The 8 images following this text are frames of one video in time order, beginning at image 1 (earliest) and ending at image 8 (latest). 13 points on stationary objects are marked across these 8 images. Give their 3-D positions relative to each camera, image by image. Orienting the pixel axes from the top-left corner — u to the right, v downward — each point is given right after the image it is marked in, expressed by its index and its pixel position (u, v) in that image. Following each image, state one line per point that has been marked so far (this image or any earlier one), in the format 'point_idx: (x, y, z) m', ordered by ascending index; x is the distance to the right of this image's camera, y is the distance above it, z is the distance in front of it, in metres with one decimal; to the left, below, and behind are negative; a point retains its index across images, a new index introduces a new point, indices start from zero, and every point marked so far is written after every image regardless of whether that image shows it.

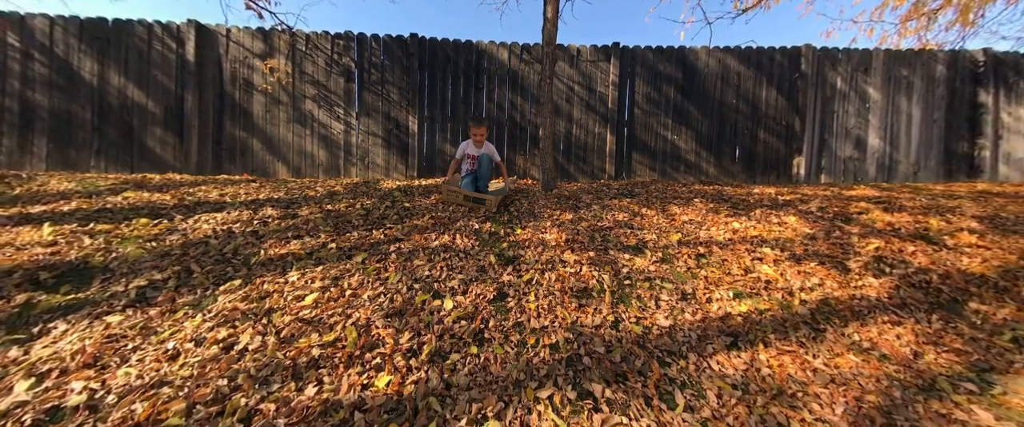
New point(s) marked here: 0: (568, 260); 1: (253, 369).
0: (+0.5, -0.4, +3.1) m
1: (-1.5, -0.9, +2.0) m
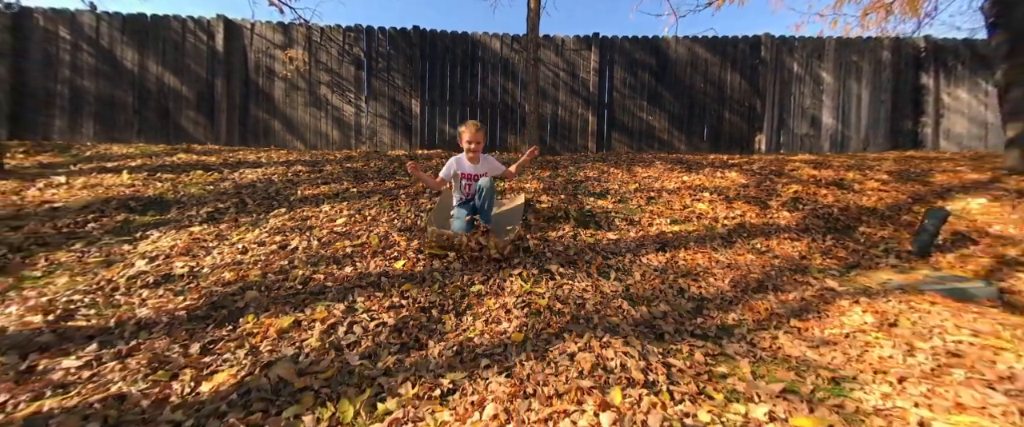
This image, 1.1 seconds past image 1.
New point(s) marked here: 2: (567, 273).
0: (+0.3, +0.2, +3.9) m
1: (-1.7, -0.3, +2.8) m
2: (+0.4, -0.4, +2.6) m
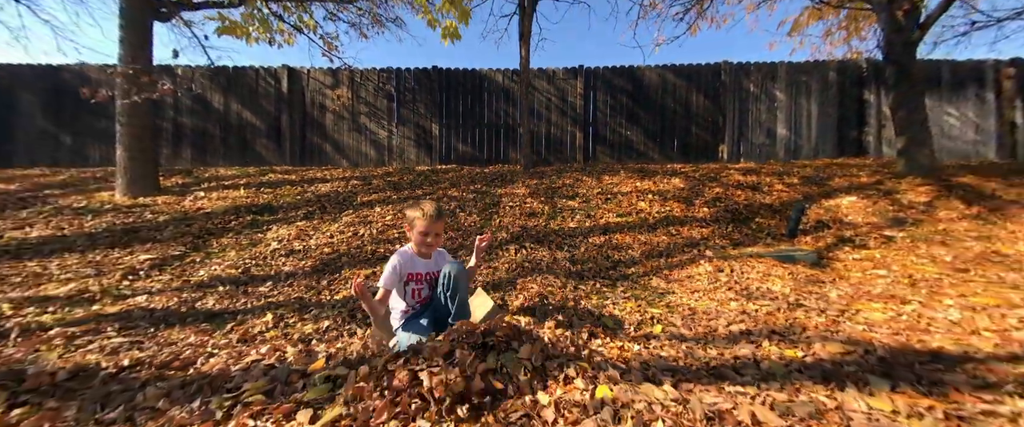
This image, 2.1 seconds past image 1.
0: (+0.2, +0.2, +5.4) m
1: (-1.8, -0.3, +4.4) m
2: (+0.3, -0.4, +4.1) m
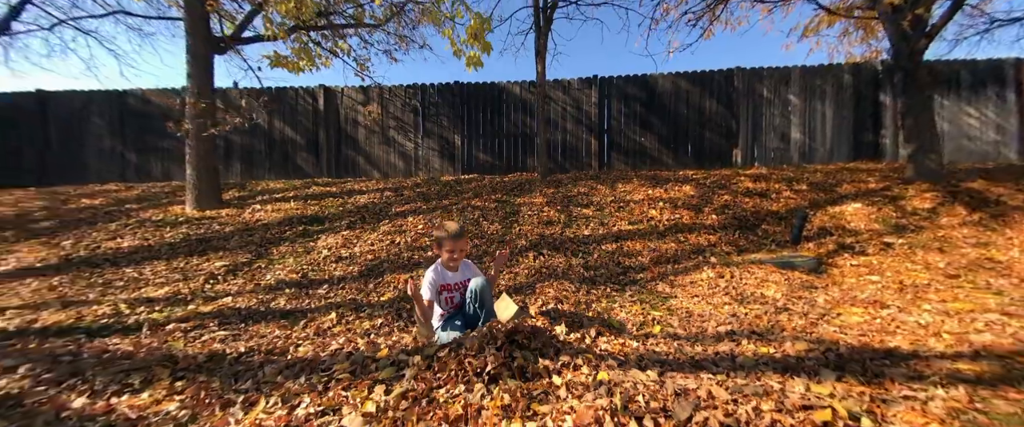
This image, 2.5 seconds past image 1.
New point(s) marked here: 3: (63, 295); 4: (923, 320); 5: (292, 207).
0: (+0.6, +0.1, +5.8) m
1: (-1.5, -0.4, +4.9) m
2: (+0.5, -0.5, +4.6) m
3: (-4.7, -0.9, +3.7) m
4: (+3.3, -0.9, +2.8) m
5: (-3.8, +0.1, +6.0) m
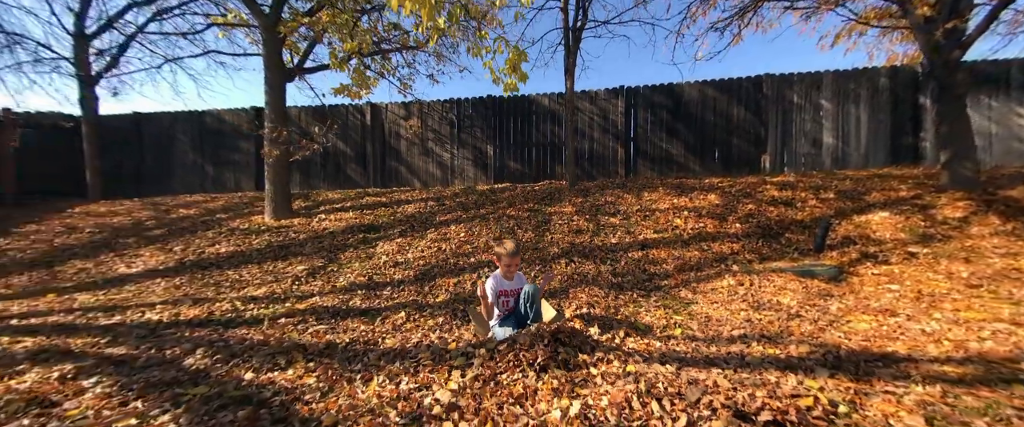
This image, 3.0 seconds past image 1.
0: (+1.2, -0.1, +6.3) m
1: (-1.0, -0.6, +5.6) m
2: (+1.0, -0.7, +5.1) m
3: (-4.3, -1.0, +4.6) m
4: (+3.7, -1.0, +3.1) m
5: (-3.2, -0.1, +6.8) m
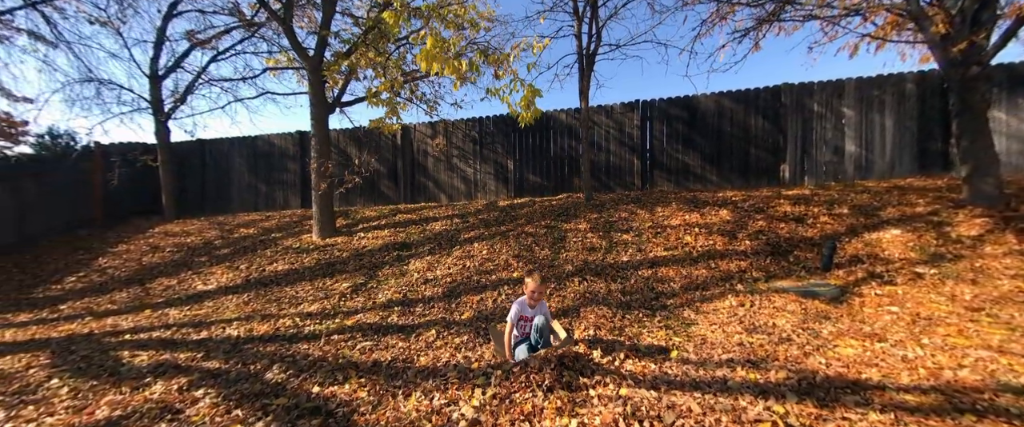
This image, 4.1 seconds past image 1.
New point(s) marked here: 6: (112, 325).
0: (+1.5, -0.4, +6.7) m
1: (-0.7, -1.0, +6.1) m
2: (+1.3, -1.1, +5.5) m
3: (-4.0, -1.5, +5.4) m
4: (+3.8, -1.4, +3.3) m
5: (-2.8, -0.5, +7.5) m
6: (-6.0, -1.7, +5.1) m
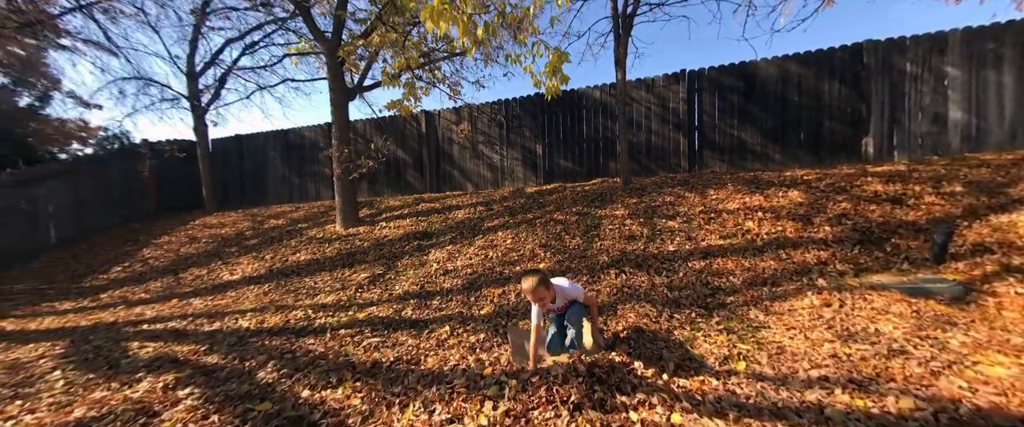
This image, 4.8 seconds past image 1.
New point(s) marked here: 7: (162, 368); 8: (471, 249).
0: (+2.0, -0.2, +5.9) m
1: (-0.2, -0.7, +5.6) m
2: (+1.7, -0.8, +4.7) m
3: (-3.6, -1.3, +5.2) m
4: (+4.0, -1.1, +2.3) m
5: (-2.2, -0.2, +7.2) m
6: (-5.6, -1.5, +5.2) m
7: (-3.3, -1.4, +3.2) m
8: (-0.7, -0.6, +5.9) m
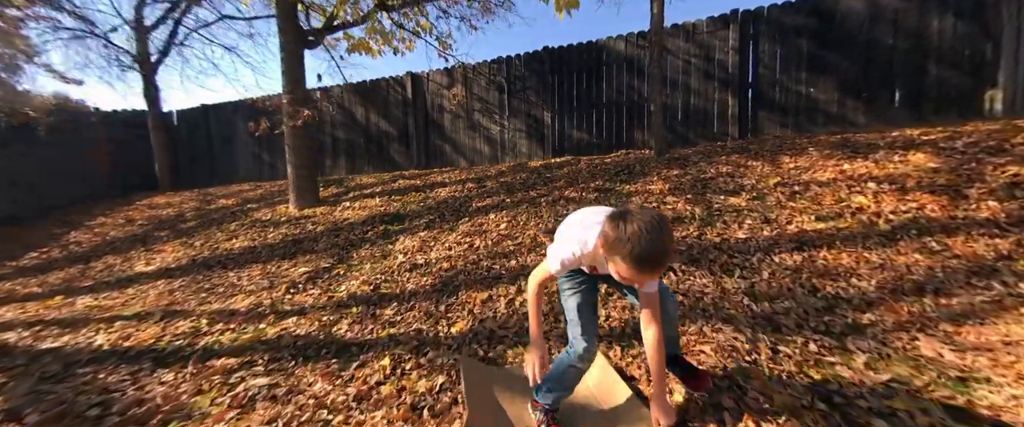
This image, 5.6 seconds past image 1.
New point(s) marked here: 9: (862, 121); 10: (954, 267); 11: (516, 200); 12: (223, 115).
0: (+2.0, +0.2, +4.2) m
1: (-0.3, -0.4, +4.0) m
2: (+1.6, -0.5, +3.1) m
3: (-3.7, -1.0, +3.7) m
4: (+3.8, -0.9, +0.6) m
5: (-2.2, +0.2, +5.6) m
6: (-5.7, -1.2, +3.8) m
7: (-3.4, -1.1, +1.8) m
8: (-0.7, -0.3, +4.4) m
9: (+6.0, +1.6, +5.9) m
10: (+3.4, -0.4, +2.6) m
11: (+0.1, +0.2, +5.0) m
12: (-8.0, +2.7, +9.5) m
